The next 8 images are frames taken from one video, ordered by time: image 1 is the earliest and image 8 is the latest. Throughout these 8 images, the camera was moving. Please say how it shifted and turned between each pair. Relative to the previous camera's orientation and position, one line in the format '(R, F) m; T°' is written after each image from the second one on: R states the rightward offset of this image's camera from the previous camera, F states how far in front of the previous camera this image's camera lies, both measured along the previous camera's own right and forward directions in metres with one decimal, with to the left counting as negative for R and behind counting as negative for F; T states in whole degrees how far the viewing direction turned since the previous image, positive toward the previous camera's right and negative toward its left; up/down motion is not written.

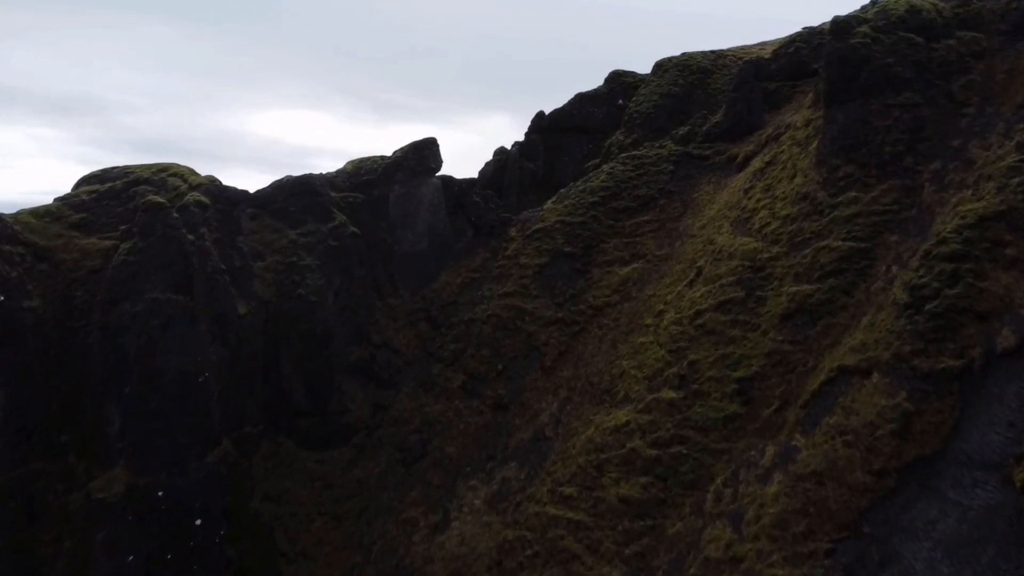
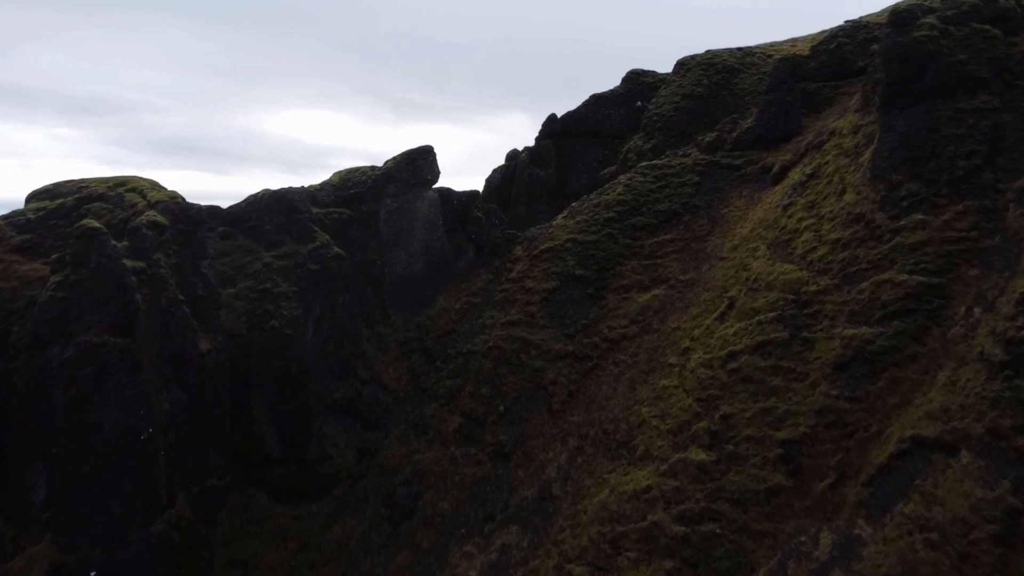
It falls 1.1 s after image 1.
(+0.5, +4.4) m; -1°
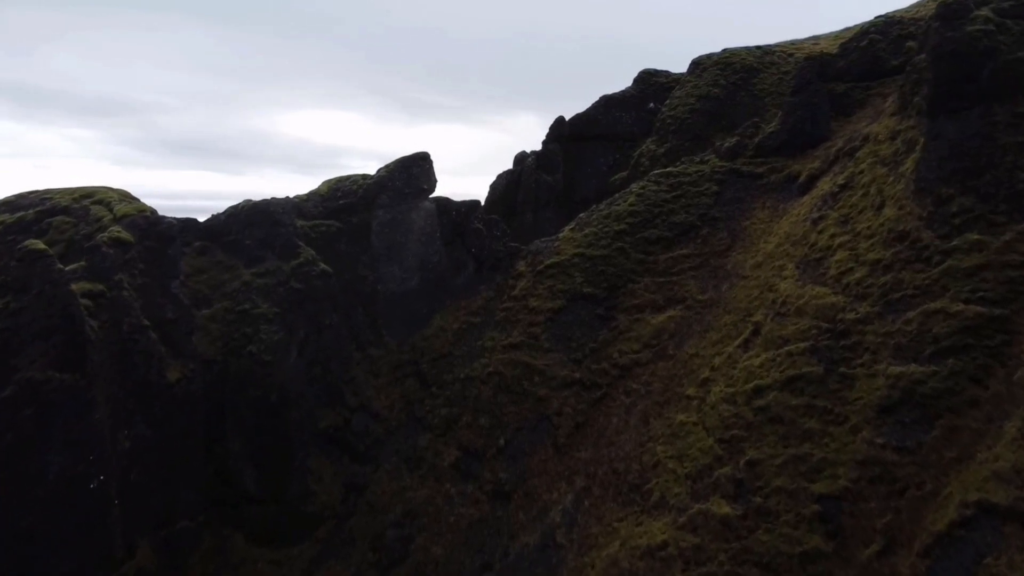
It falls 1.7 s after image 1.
(+0.3, +2.8) m; -1°
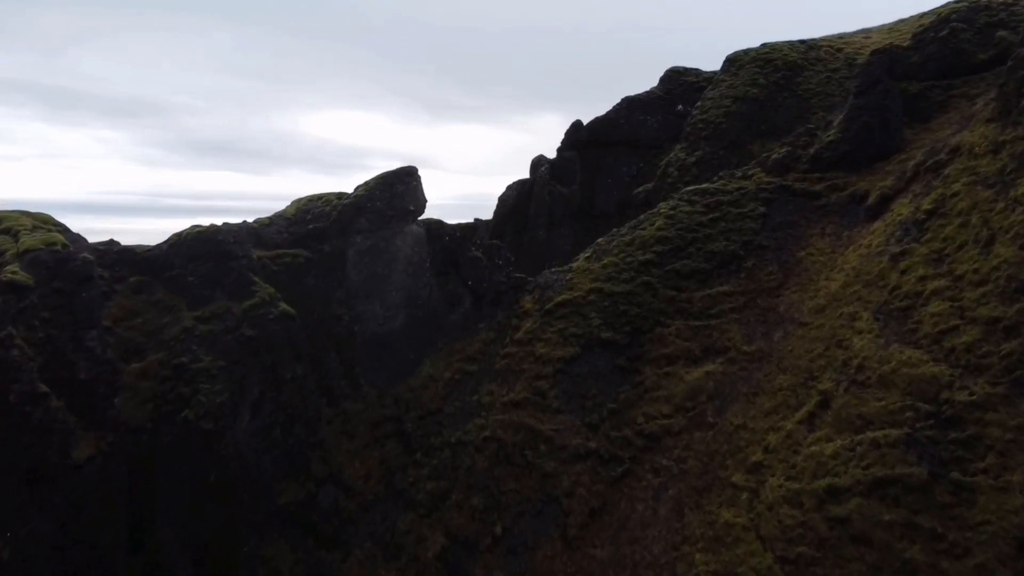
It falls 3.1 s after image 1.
(+0.6, +5.6) m; -2°
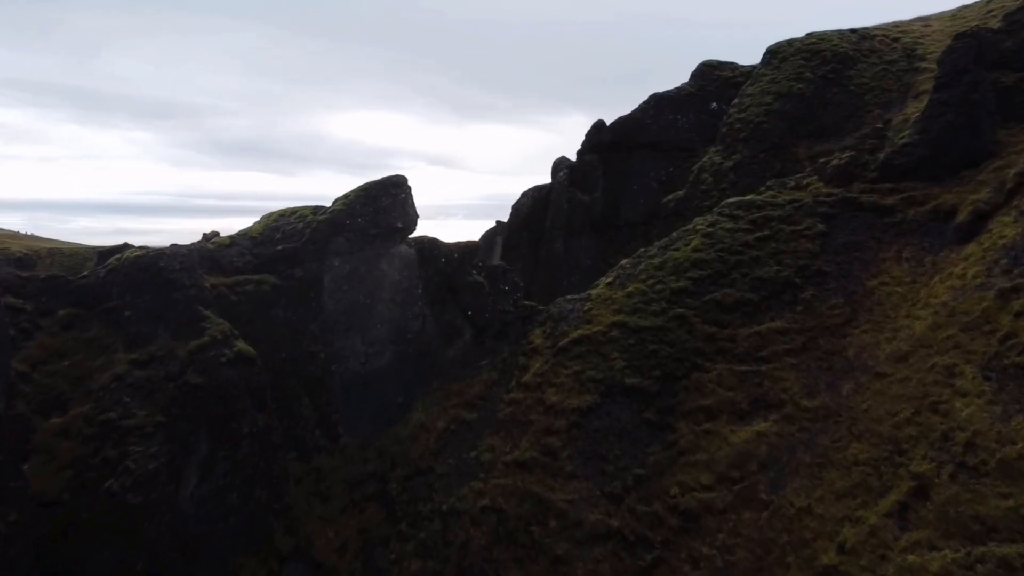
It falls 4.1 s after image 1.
(+0.5, +4.5) m; -2°
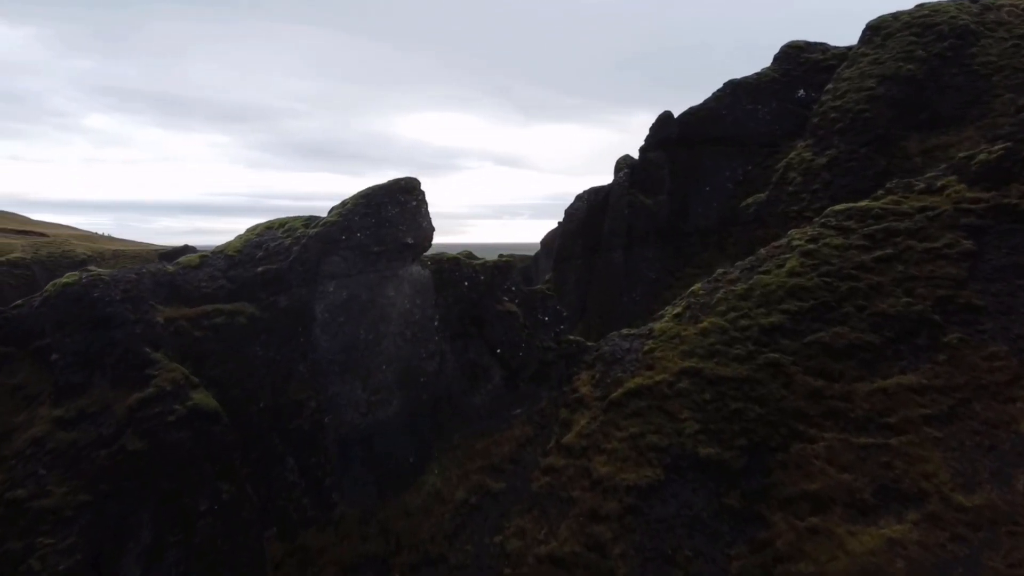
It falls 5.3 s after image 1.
(+0.6, +5.1) m; -5°
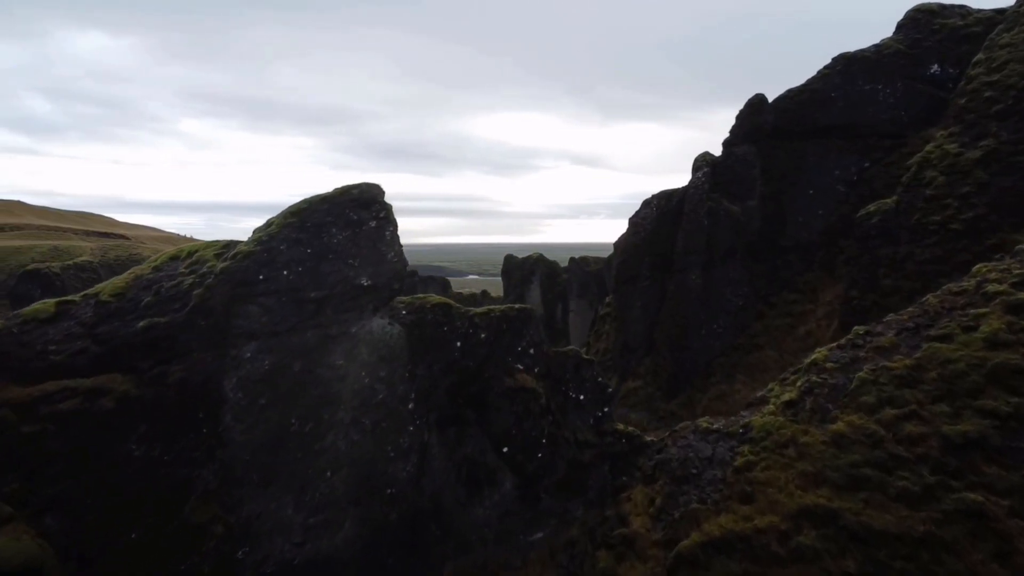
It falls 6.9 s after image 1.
(+0.9, +6.8) m; -5°
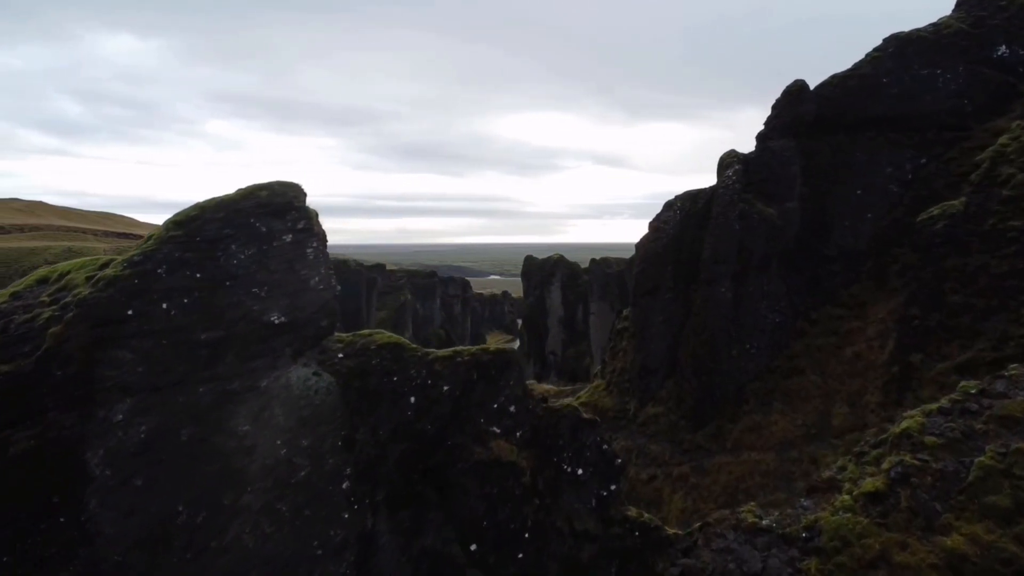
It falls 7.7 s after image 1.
(+0.6, +3.4) m; -2°
